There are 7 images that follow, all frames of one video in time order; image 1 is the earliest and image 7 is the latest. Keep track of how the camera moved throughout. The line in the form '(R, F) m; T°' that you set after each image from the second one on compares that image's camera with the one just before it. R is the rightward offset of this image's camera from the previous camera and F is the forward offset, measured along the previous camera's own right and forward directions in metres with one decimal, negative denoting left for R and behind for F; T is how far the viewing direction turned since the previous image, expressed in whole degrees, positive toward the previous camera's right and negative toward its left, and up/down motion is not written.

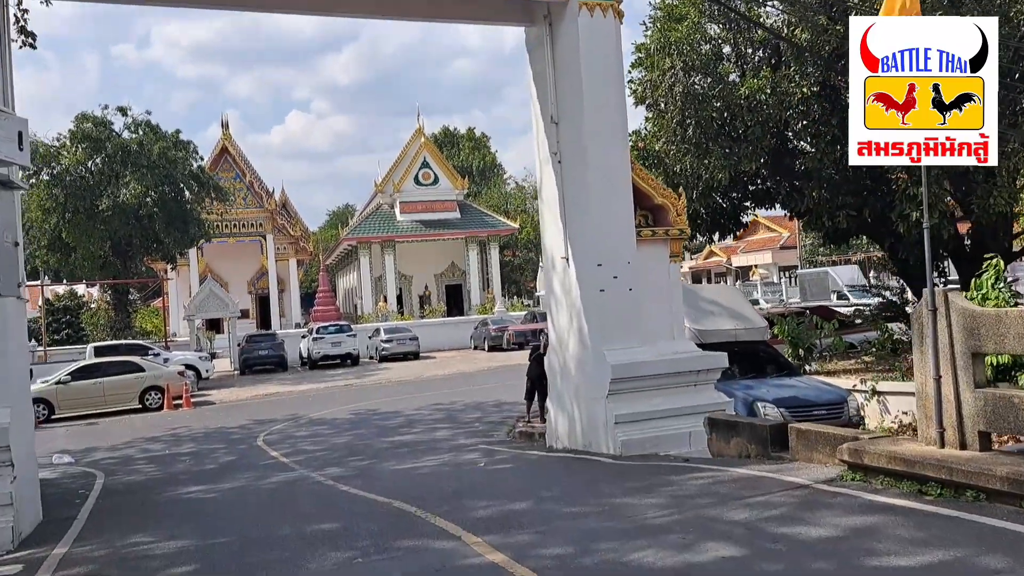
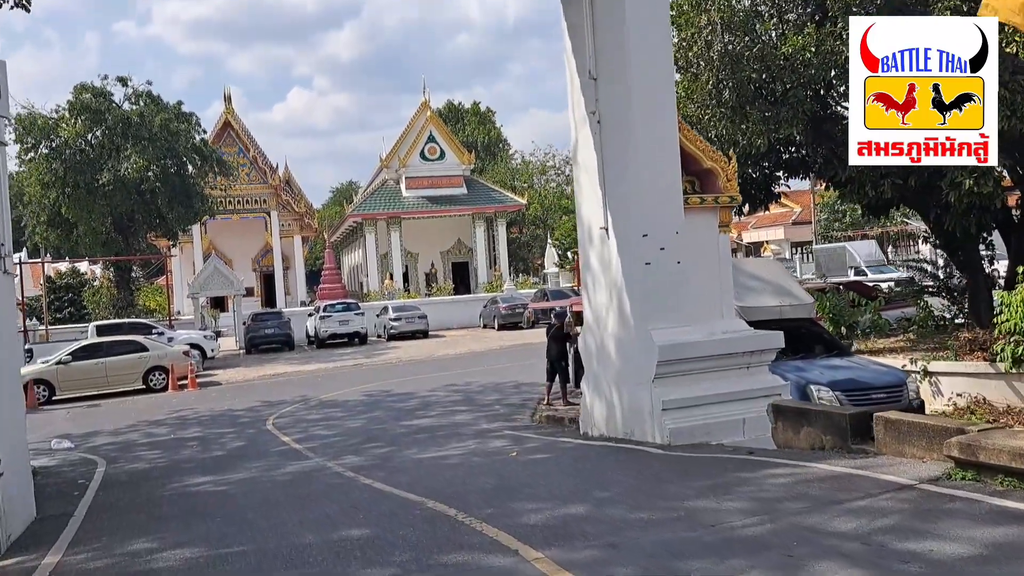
(-0.3, +0.8) m; 0°
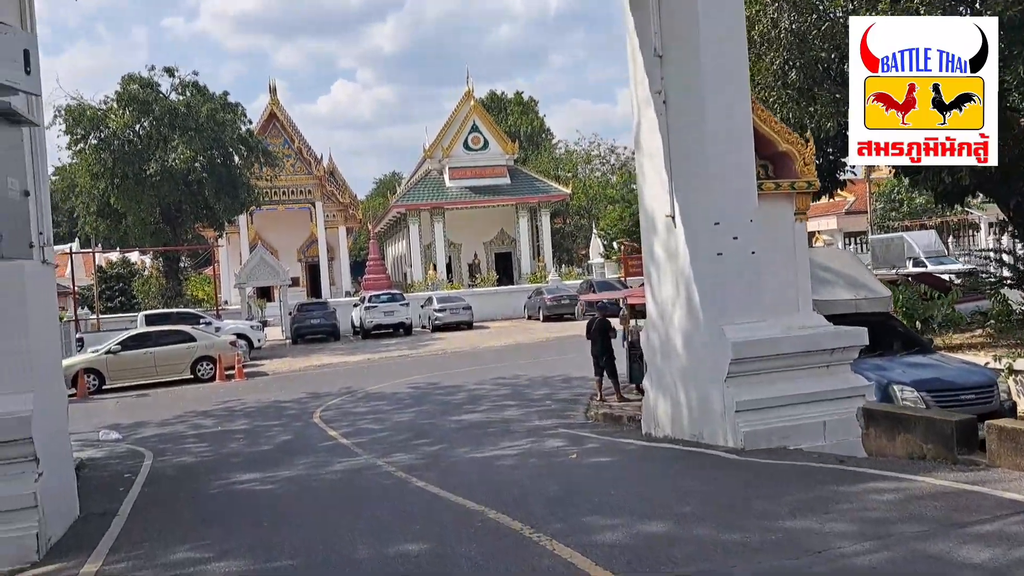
(-0.2, +0.5) m; -3°
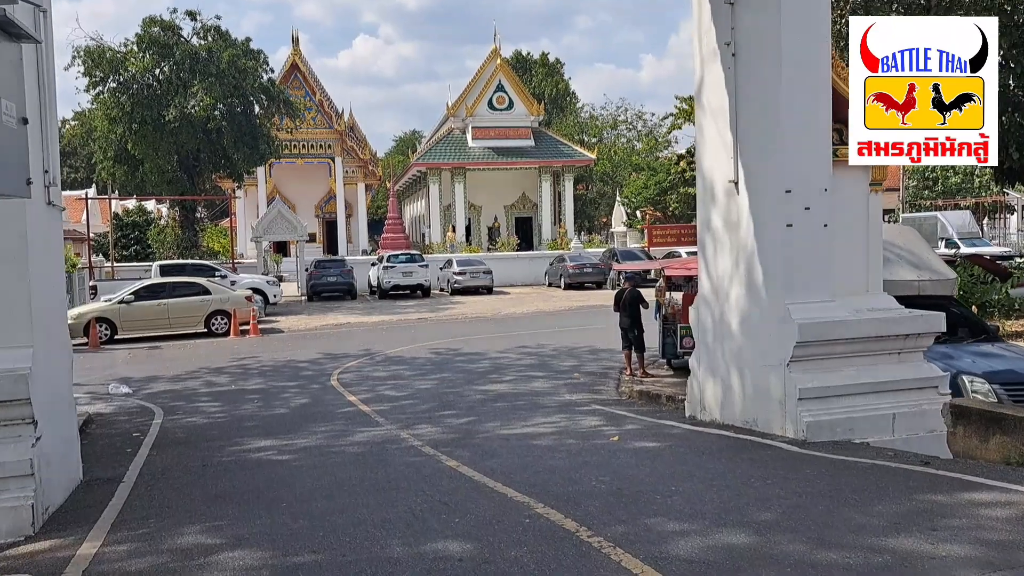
(-0.3, +0.6) m; -1°
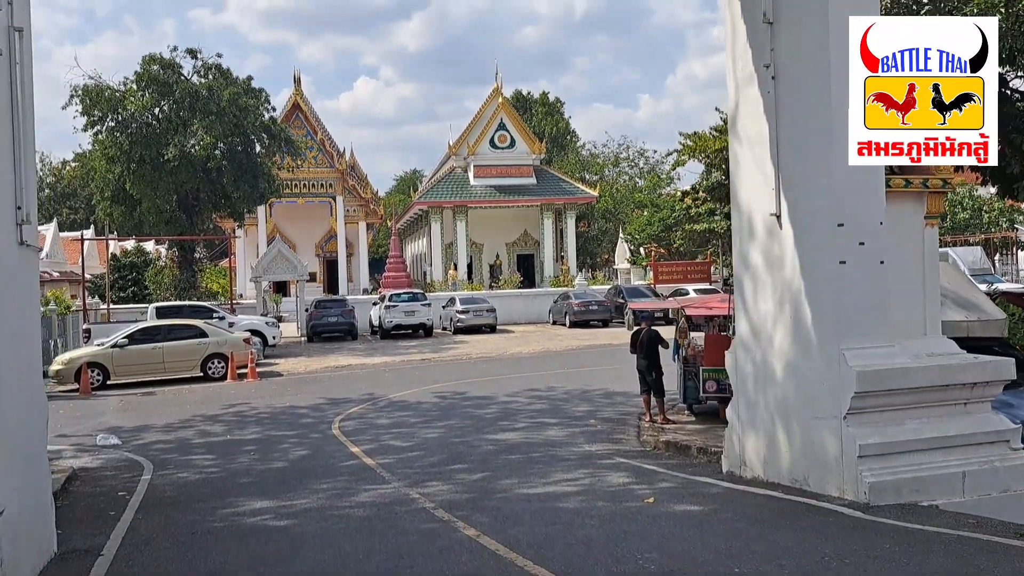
(-0.2, +0.6) m; 0°
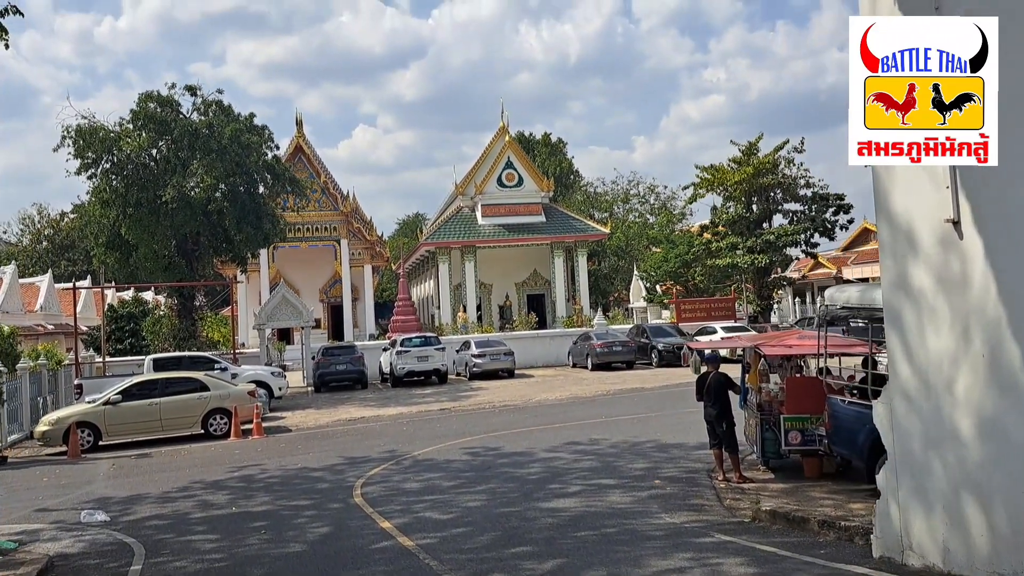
(-0.6, +1.6) m; 0°
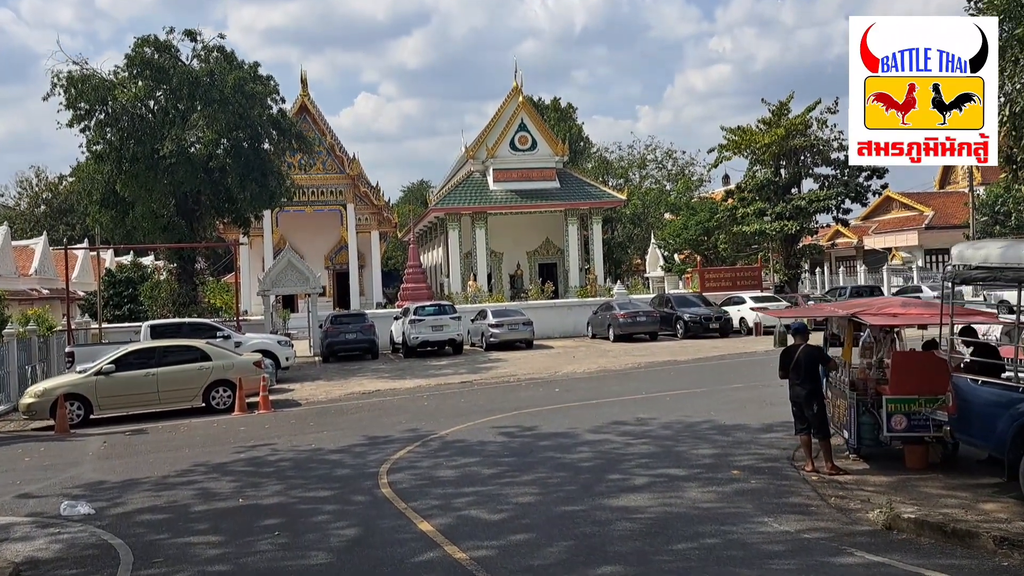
(-0.6, +1.6) m; 0°
